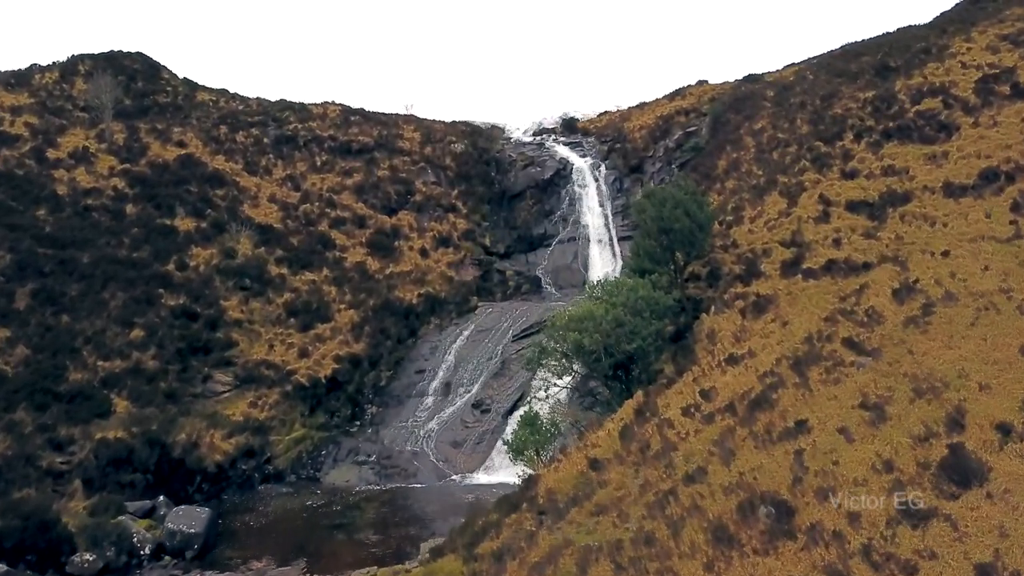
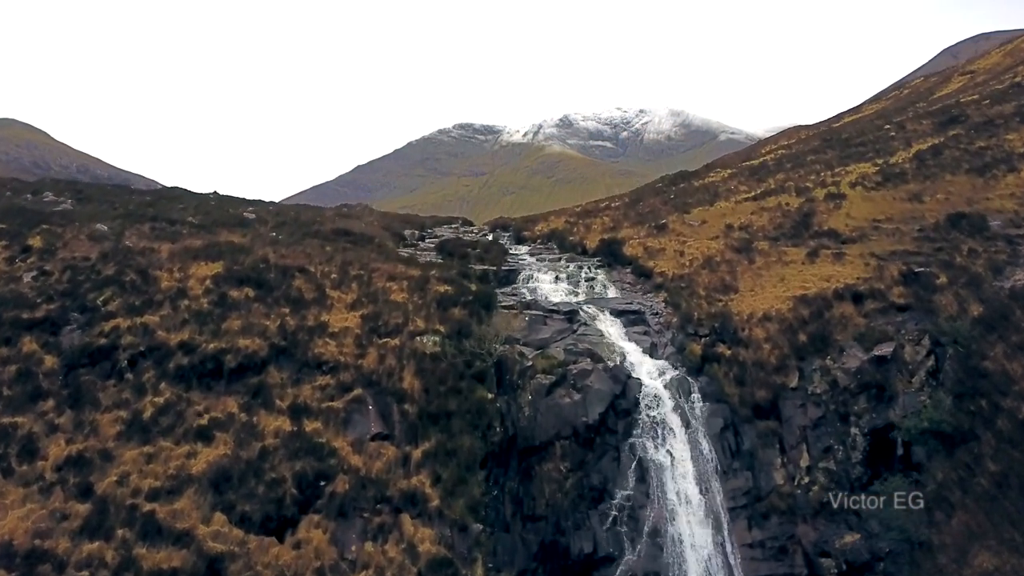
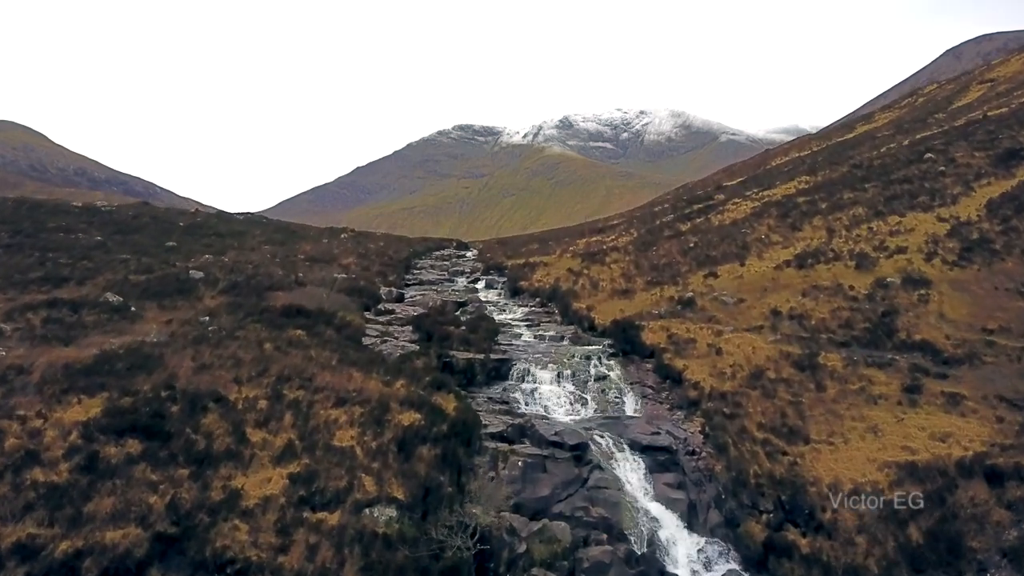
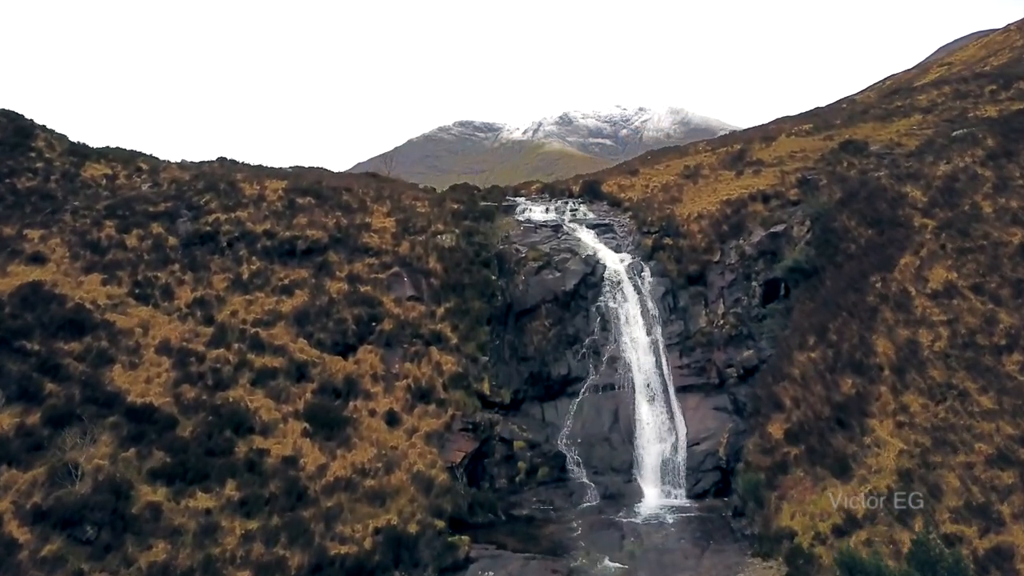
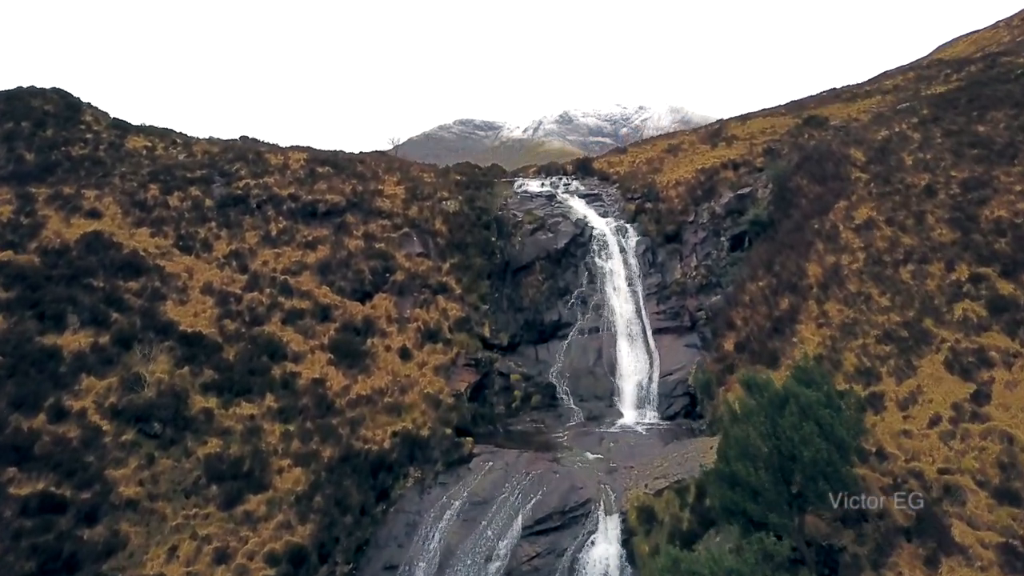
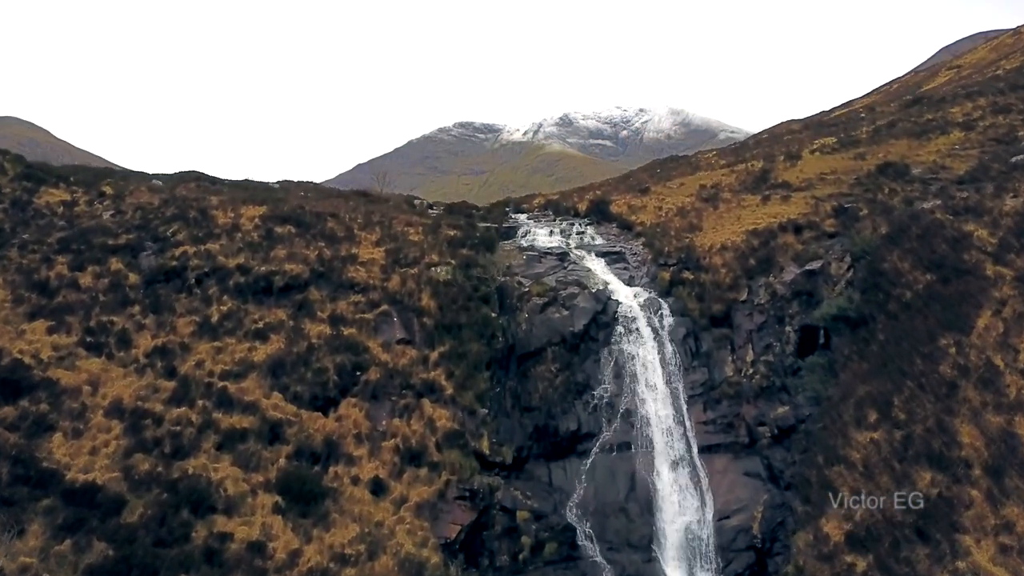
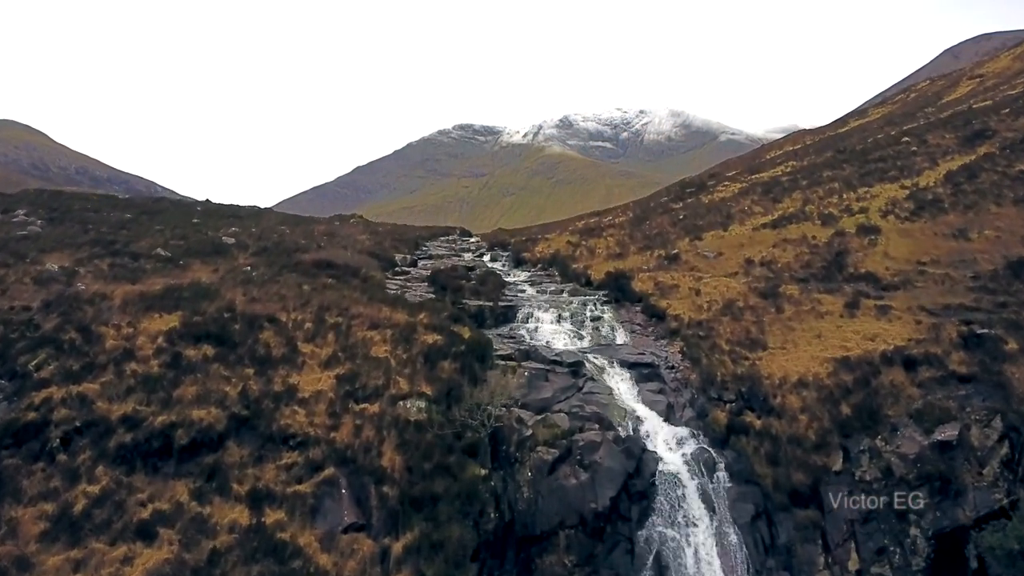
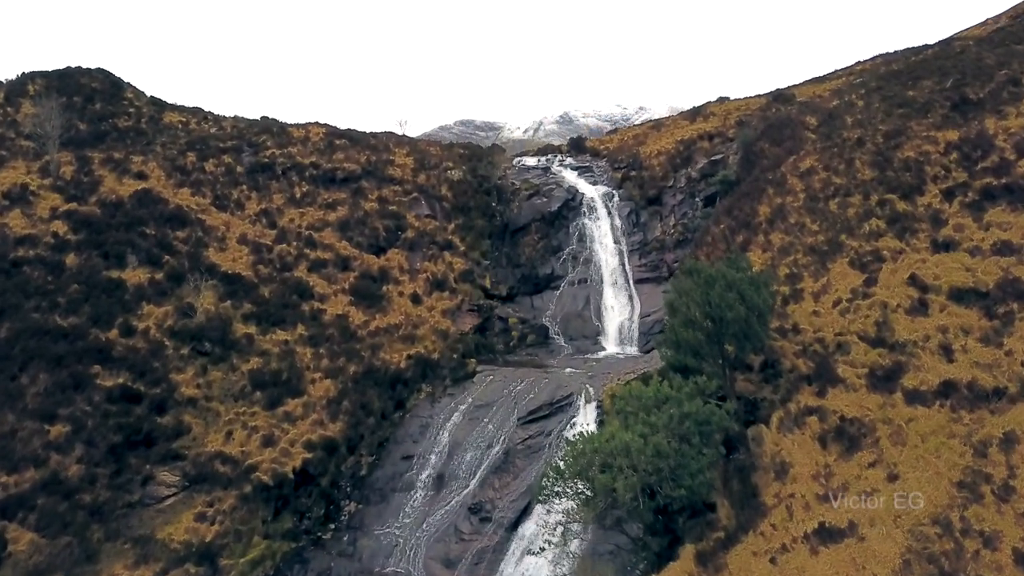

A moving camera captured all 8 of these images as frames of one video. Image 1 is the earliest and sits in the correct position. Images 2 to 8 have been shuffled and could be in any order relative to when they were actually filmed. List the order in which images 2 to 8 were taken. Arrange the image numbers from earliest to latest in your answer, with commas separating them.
8, 5, 4, 6, 2, 7, 3
